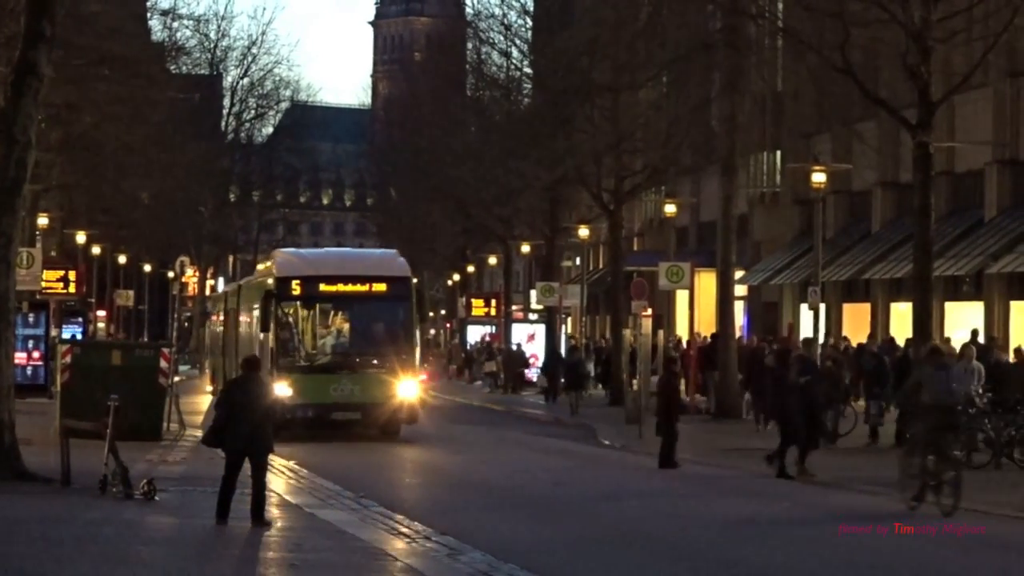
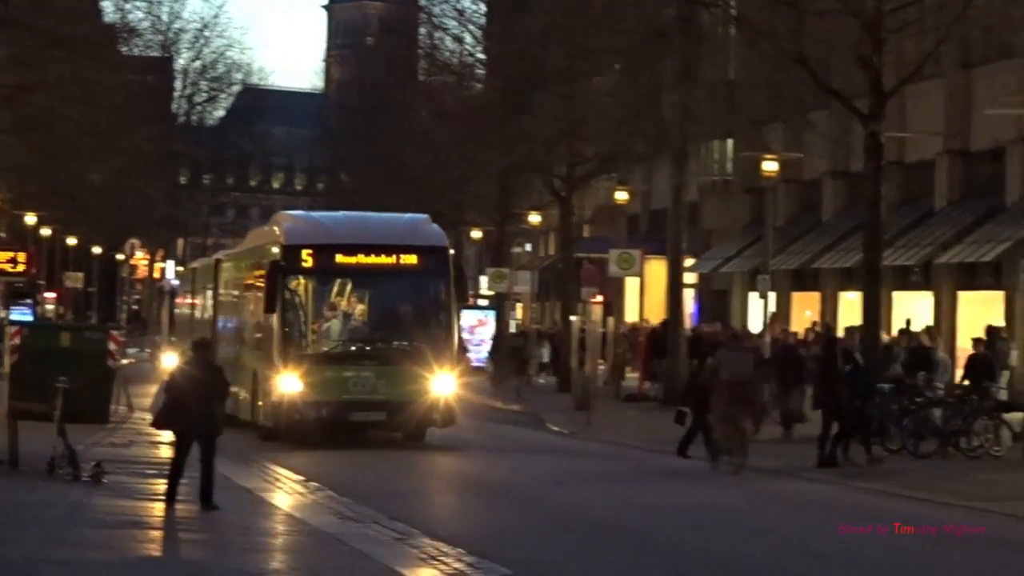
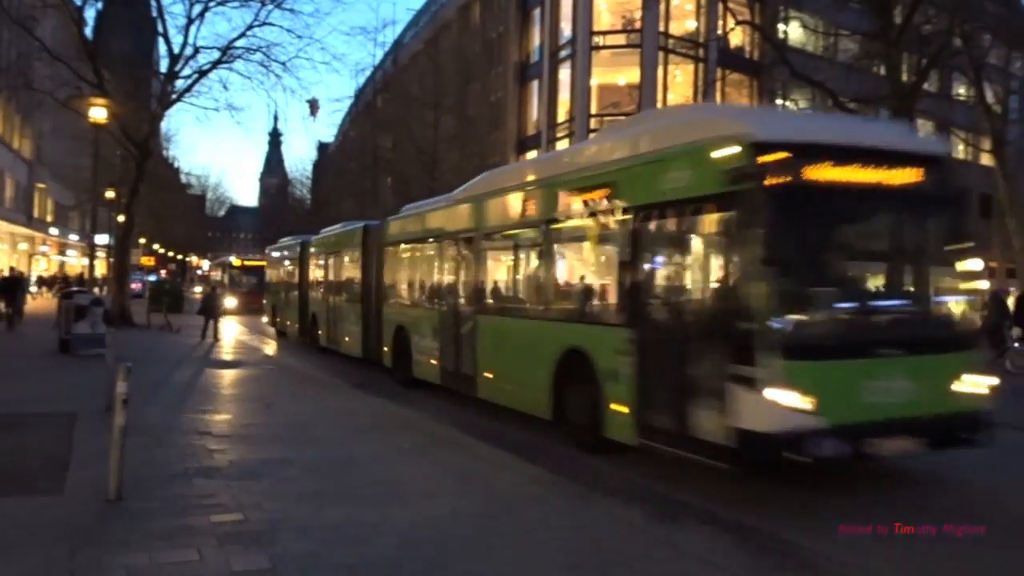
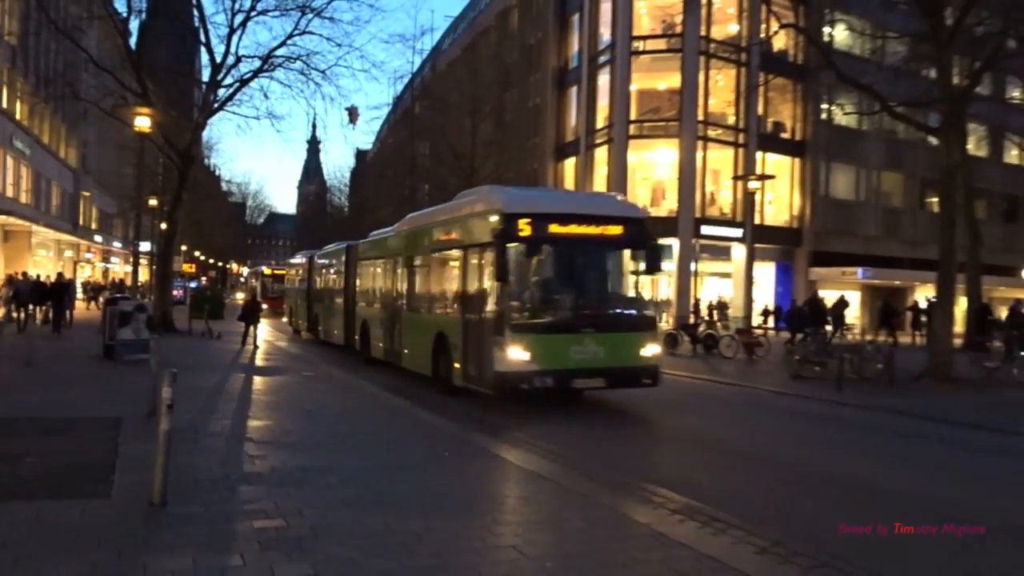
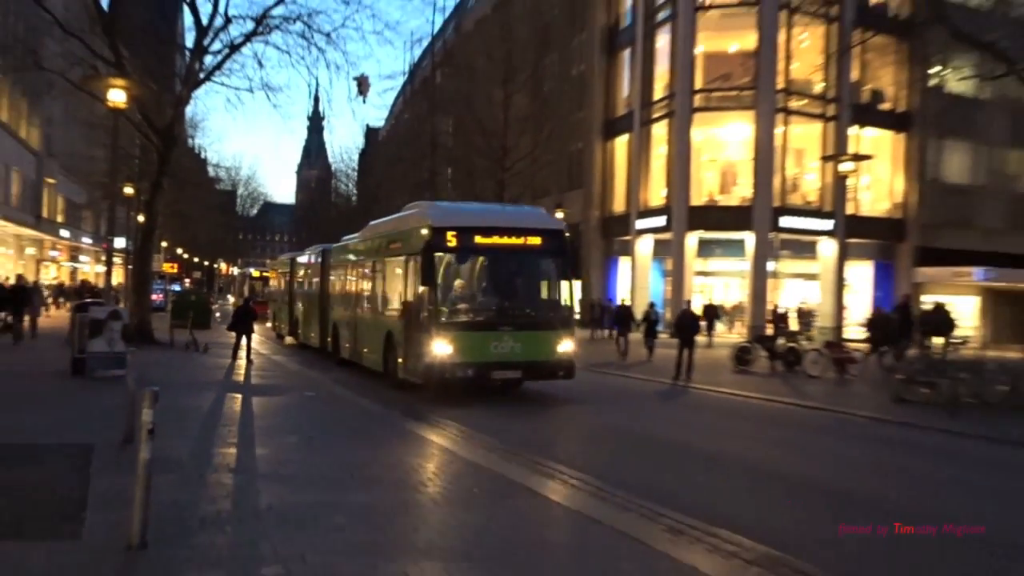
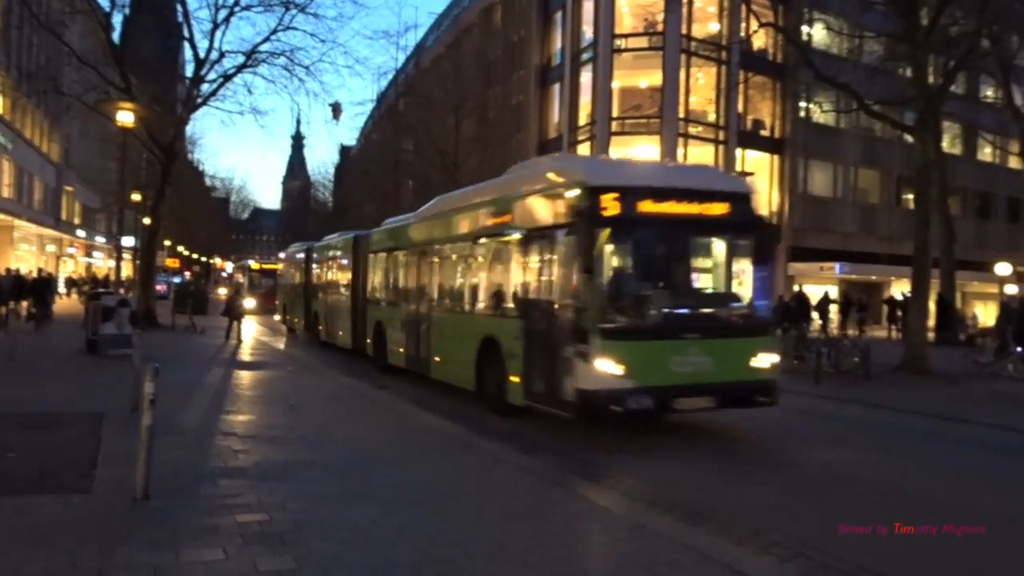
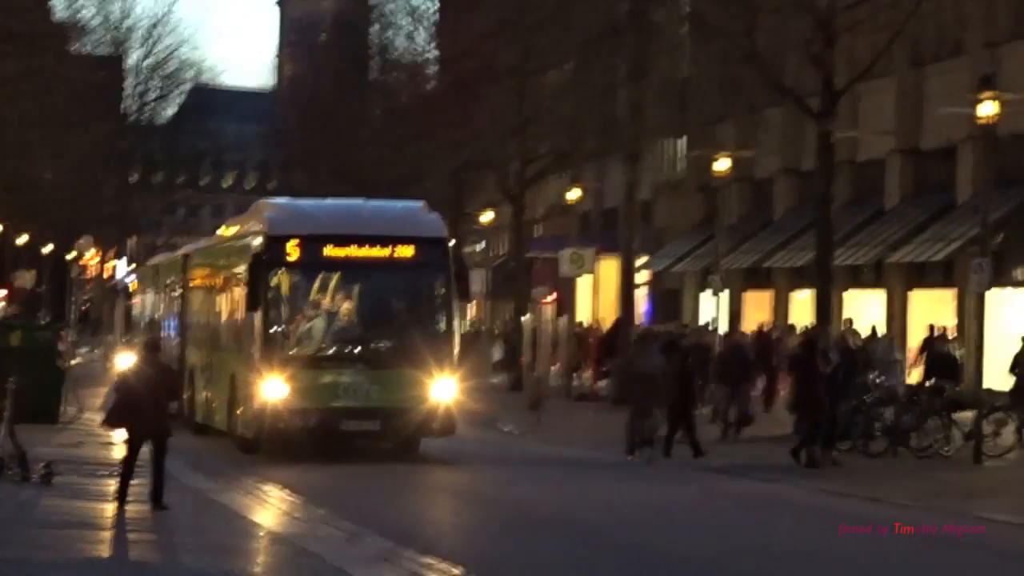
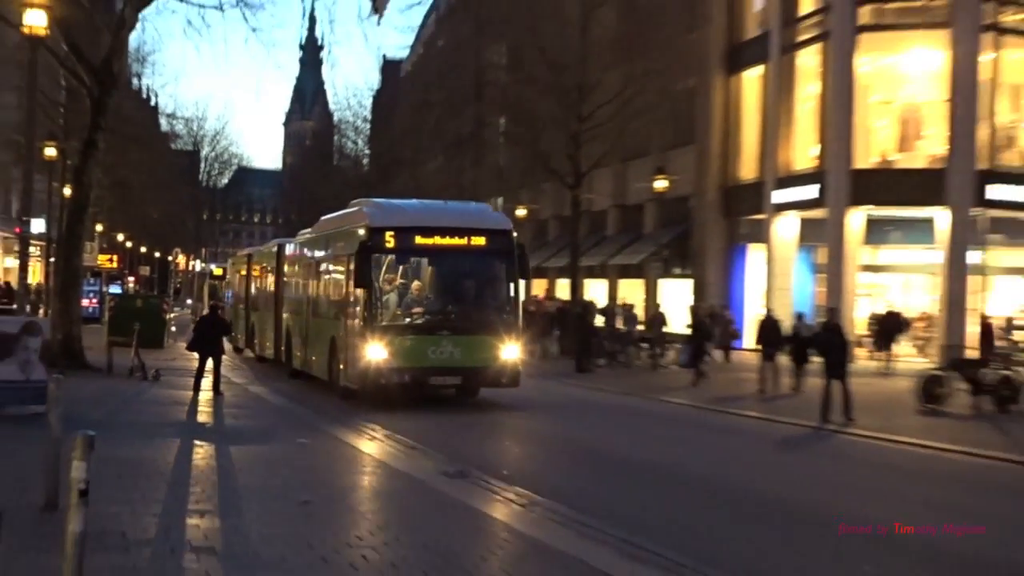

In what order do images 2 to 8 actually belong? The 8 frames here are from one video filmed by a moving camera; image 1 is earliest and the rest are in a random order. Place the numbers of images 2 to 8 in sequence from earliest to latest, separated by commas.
2, 7, 8, 5, 4, 6, 3
